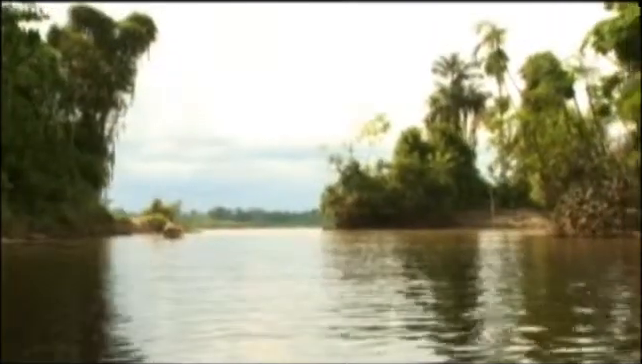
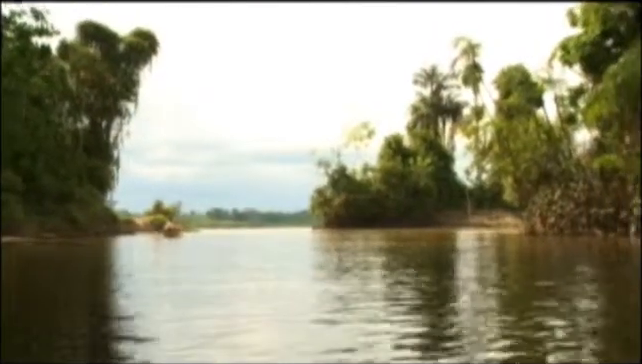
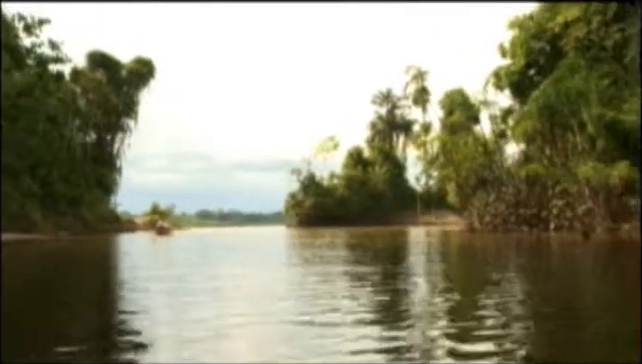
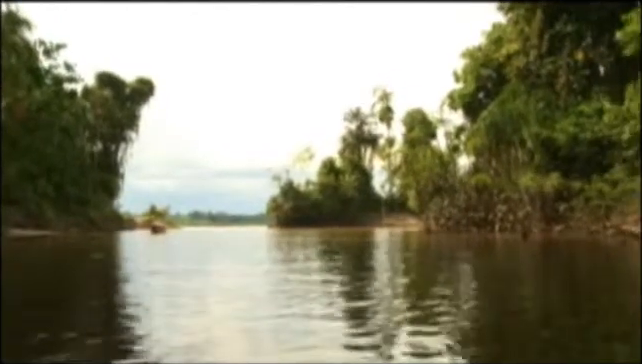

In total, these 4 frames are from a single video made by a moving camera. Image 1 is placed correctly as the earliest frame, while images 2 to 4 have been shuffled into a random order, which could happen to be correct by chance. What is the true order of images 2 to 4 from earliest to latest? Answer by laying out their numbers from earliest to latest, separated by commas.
2, 3, 4
